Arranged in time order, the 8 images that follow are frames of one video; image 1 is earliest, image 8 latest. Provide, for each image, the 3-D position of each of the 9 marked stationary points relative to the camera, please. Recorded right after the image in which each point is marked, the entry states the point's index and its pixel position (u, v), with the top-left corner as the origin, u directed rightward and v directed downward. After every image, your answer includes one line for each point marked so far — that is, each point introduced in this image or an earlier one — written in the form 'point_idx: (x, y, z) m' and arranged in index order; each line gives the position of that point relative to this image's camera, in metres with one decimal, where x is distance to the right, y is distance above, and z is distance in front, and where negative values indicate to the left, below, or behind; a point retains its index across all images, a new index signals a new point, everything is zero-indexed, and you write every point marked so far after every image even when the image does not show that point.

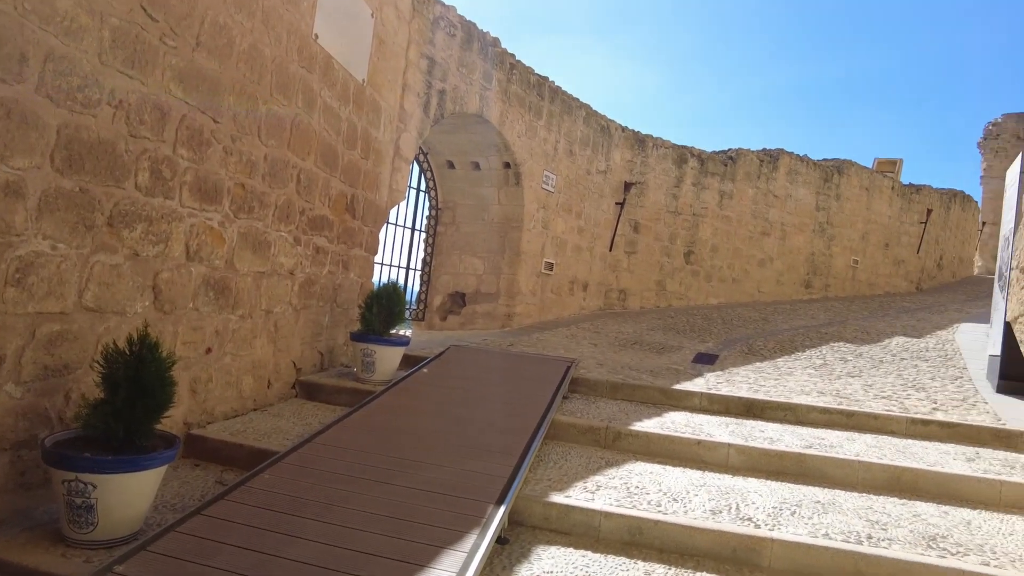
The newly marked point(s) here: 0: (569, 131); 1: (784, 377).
0: (+0.7, +2.0, +8.5) m
1: (+2.3, -0.8, +5.7) m
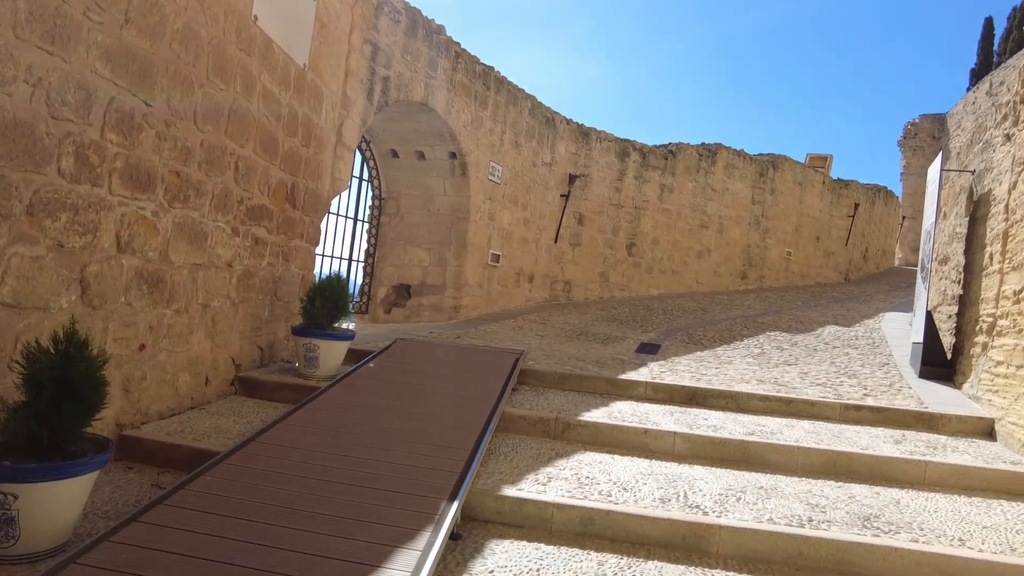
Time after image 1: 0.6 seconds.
0: (0.0, +2.1, +8.5) m
1: (+1.9, -0.7, +5.9) m
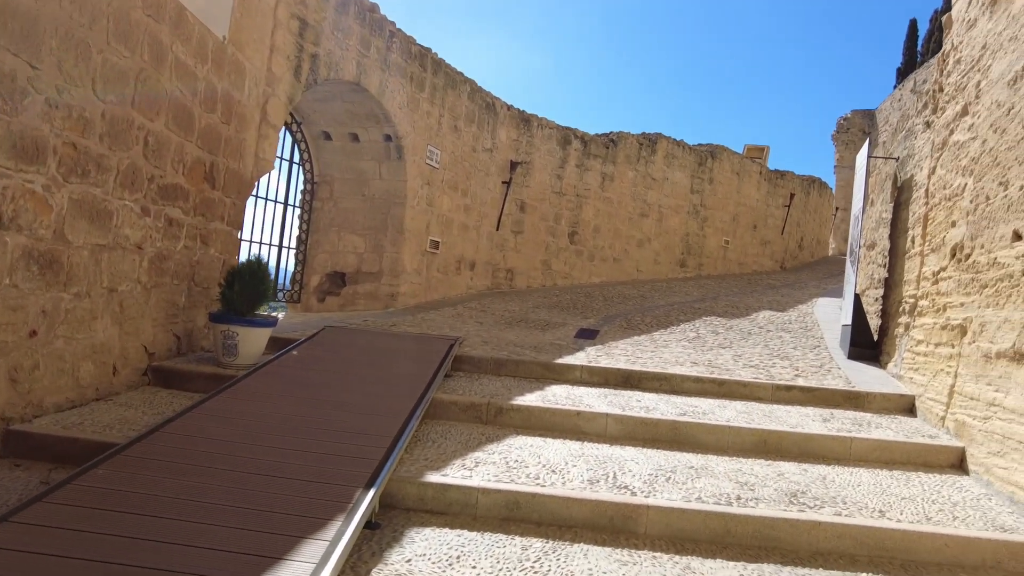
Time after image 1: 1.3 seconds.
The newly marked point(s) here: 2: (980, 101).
0: (-0.7, +2.3, +8.3) m
1: (+1.3, -0.5, +5.9) m
2: (+3.0, +1.2, +4.3) m
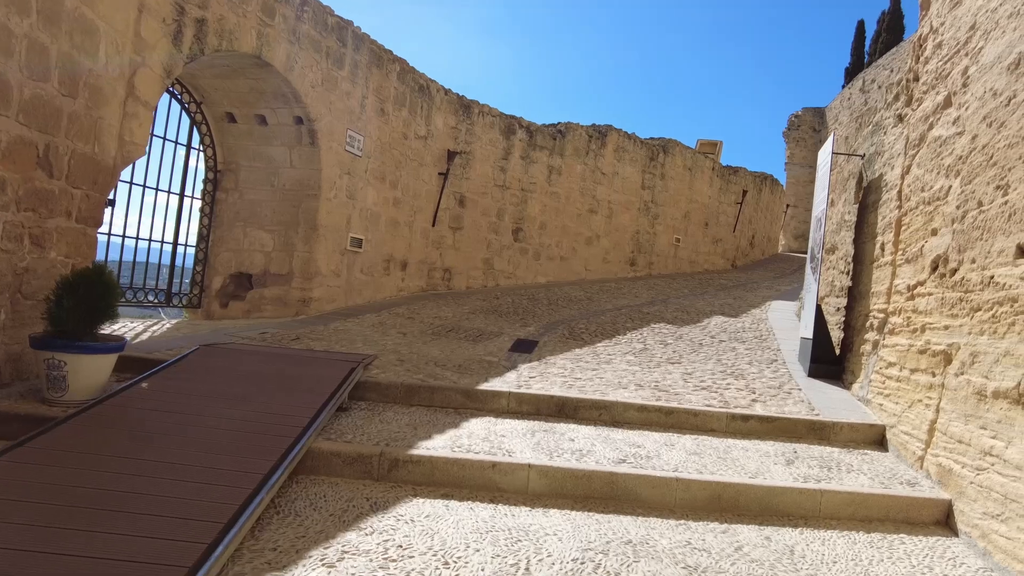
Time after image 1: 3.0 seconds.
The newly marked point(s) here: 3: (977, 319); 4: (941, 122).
0: (-1.5, +2.3, +7.5) m
1: (+0.7, -0.6, +5.2) m
2: (+2.5, +1.1, +3.7) m
3: (+2.3, -0.2, +3.2) m
4: (+2.6, +1.0, +4.0) m
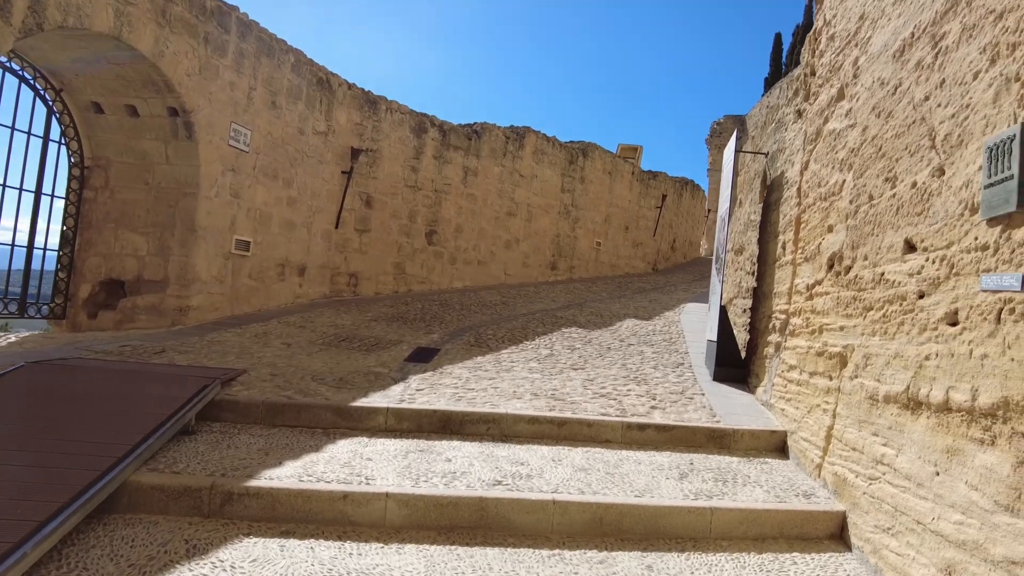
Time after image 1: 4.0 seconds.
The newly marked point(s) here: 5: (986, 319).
0: (-2.5, +2.2, +6.9) m
1: (-0.1, -0.7, +4.9) m
2: (+1.8, +1.1, +3.5) m
3: (+1.6, -0.1, +3.0) m
4: (+1.9, +1.0, +3.9) m
5: (+1.5, -0.1, +2.1) m
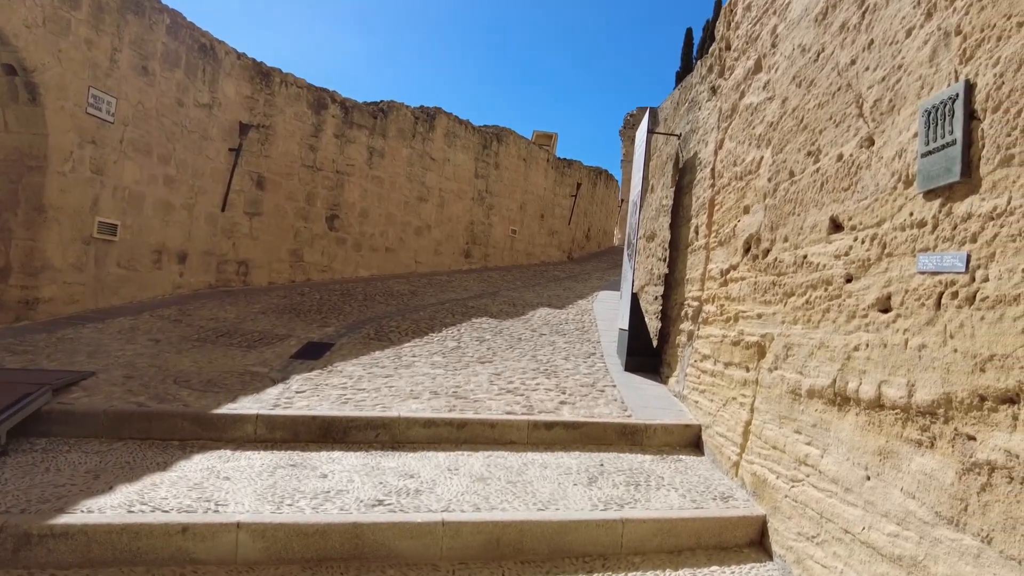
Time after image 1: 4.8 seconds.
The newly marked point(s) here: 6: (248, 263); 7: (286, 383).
0: (-3.4, +2.3, +6.1) m
1: (-0.8, -0.6, +4.4) m
2: (+1.3, +1.2, +3.3) m
3: (+1.2, -0.1, +2.8) m
4: (+1.3, +1.1, +3.6) m
5: (+1.2, 0.0, +1.9) m
6: (-3.1, +0.3, +7.8) m
7: (-1.3, -0.6, +4.0) m
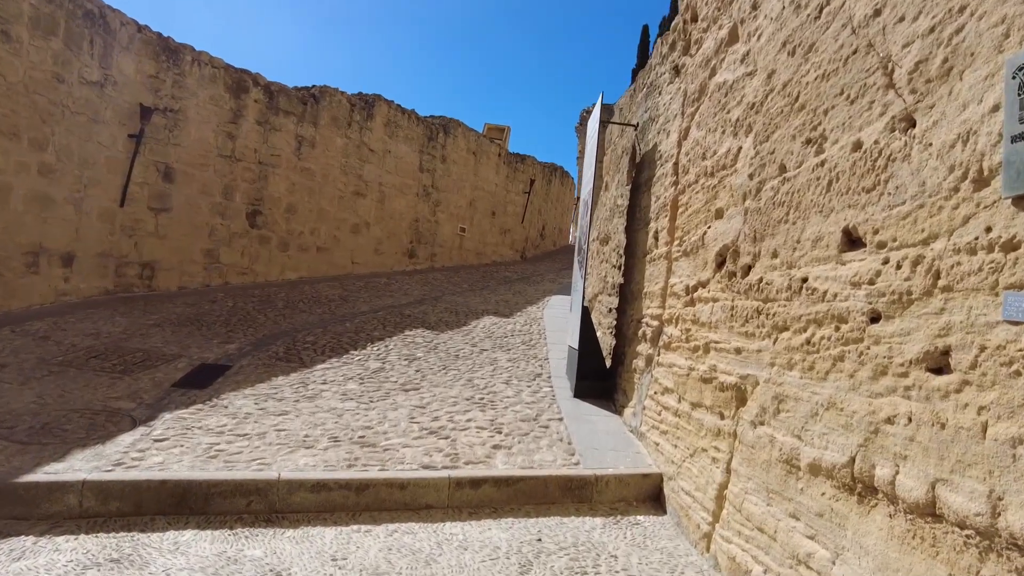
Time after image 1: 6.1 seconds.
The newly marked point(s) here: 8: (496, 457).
0: (-3.9, +2.2, +5.1) m
1: (-1.2, -0.7, +3.6) m
2: (+1.0, +1.1, +2.6) m
3: (+0.9, -0.2, +2.1) m
4: (+0.9, +1.0, +2.9) m
5: (+0.9, -0.2, +1.2) m
6: (-3.7, +0.2, +6.9) m
7: (-1.7, -0.7, +3.2) m
8: (-0.1, -0.8, +3.2) m
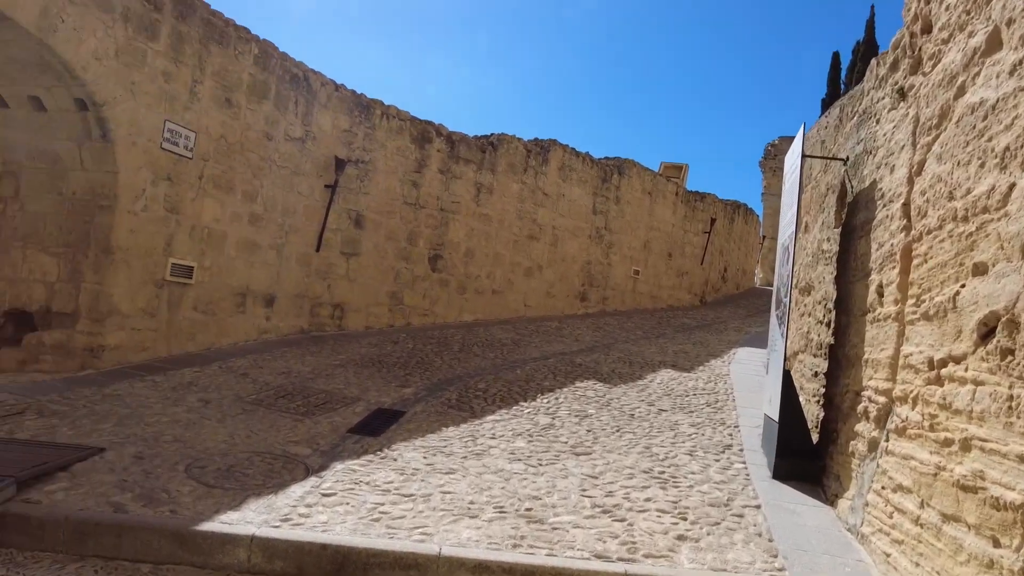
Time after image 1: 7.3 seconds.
0: (-2.5, +1.9, +5.7) m
1: (-0.3, -0.9, +3.4) m
2: (+1.6, +0.8, +2.0) m
3: (+1.3, -0.4, +1.5) m
4: (+1.7, +0.7, +2.3) m
5: (+1.2, -0.3, +0.6) m
6: (-1.9, -0.2, +7.3) m
7: (-0.9, -0.9, +3.1) m
8: (+0.7, -1.1, +2.7) m
